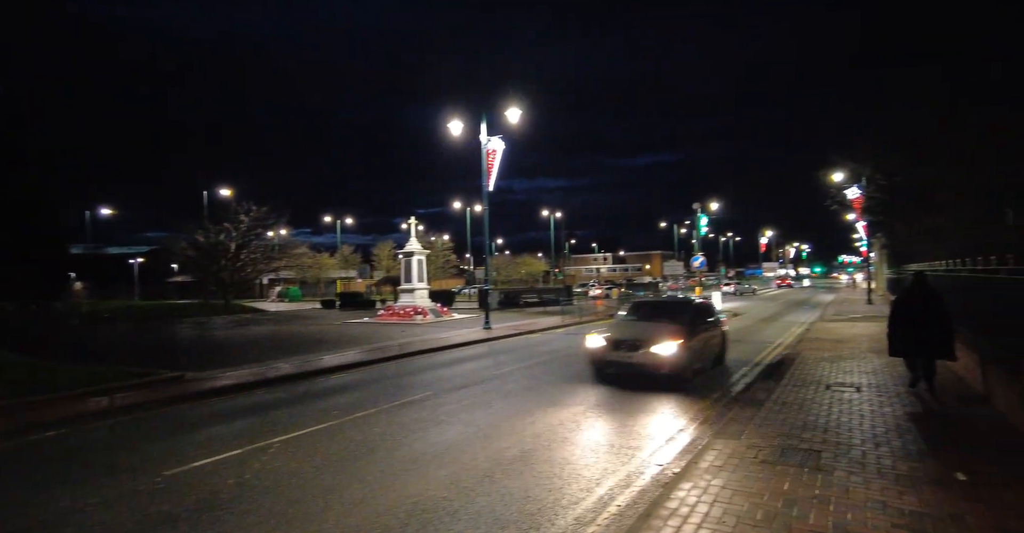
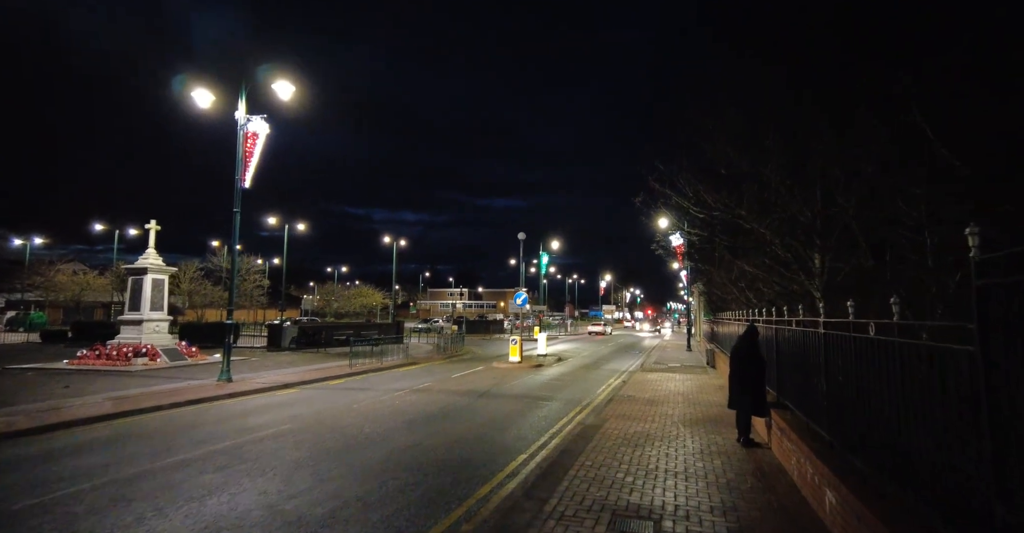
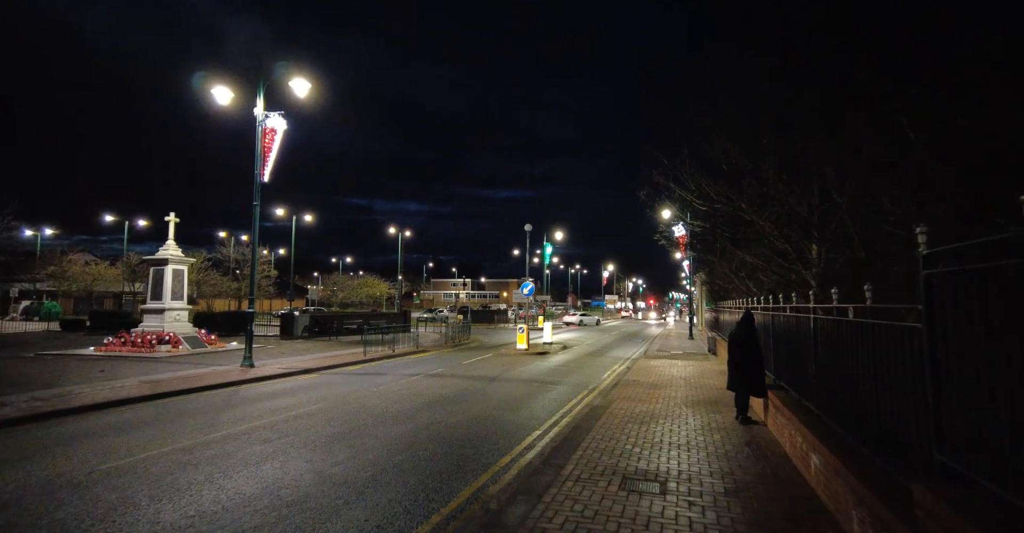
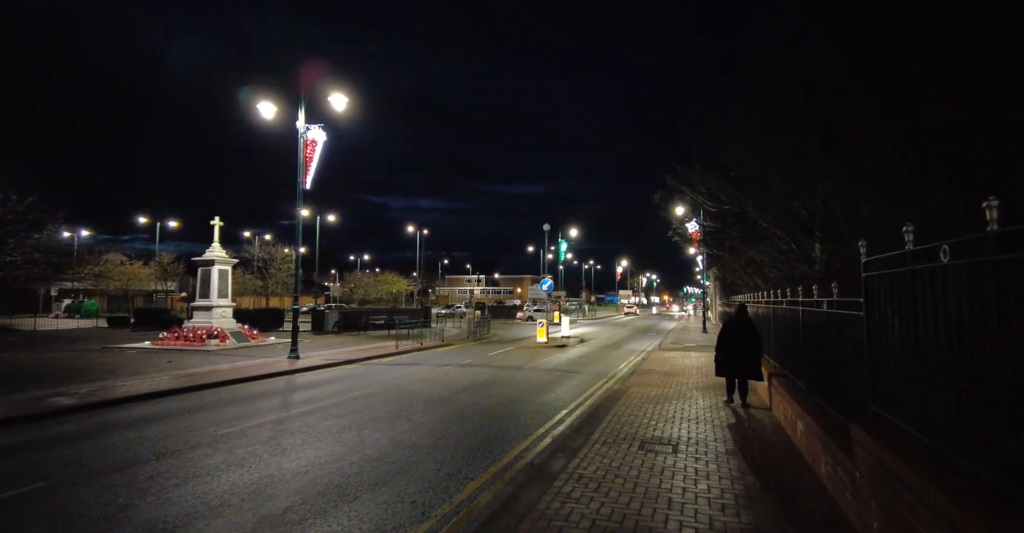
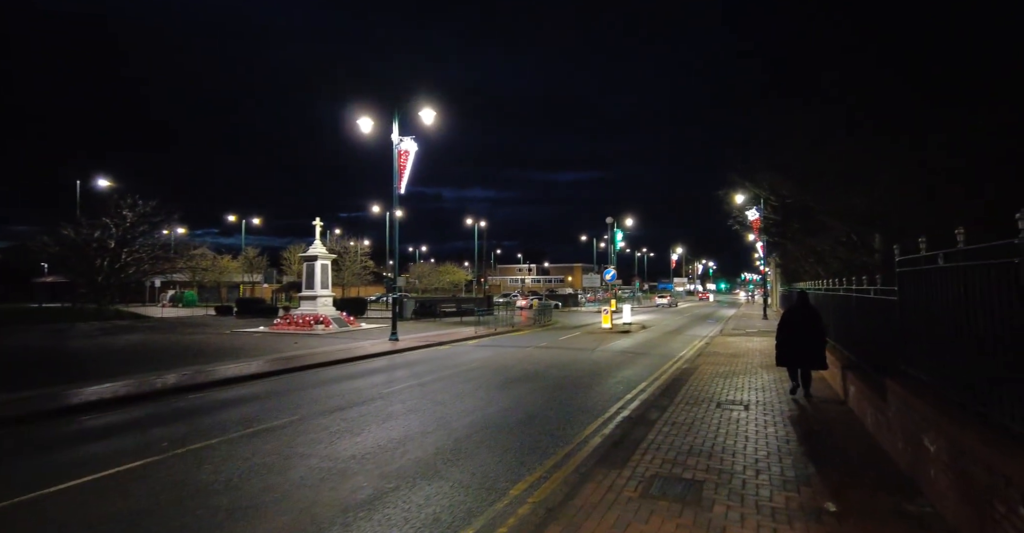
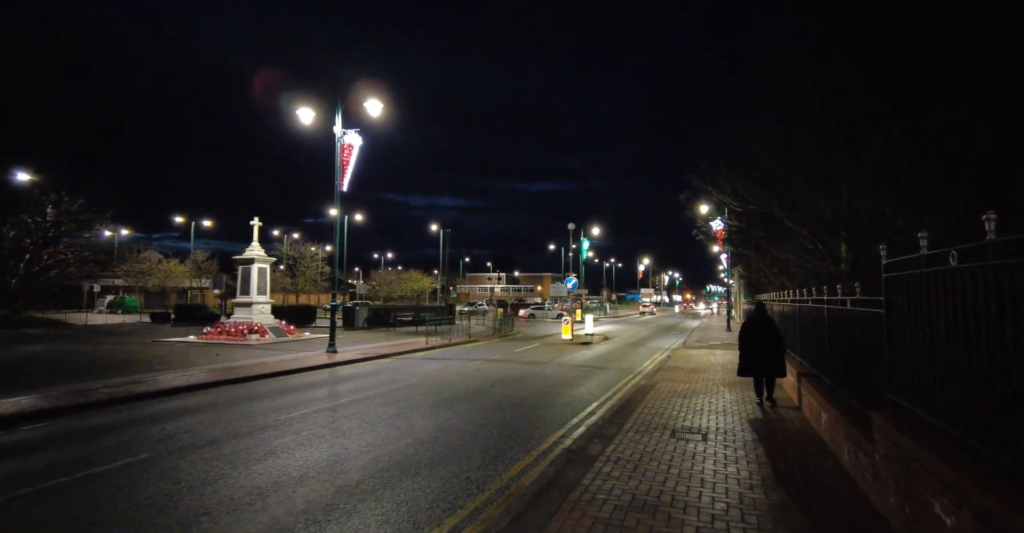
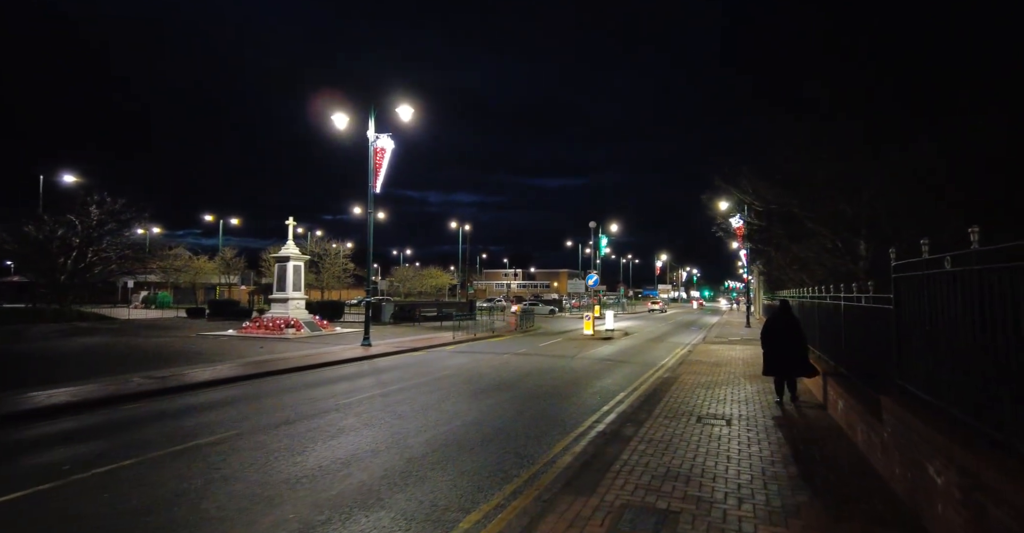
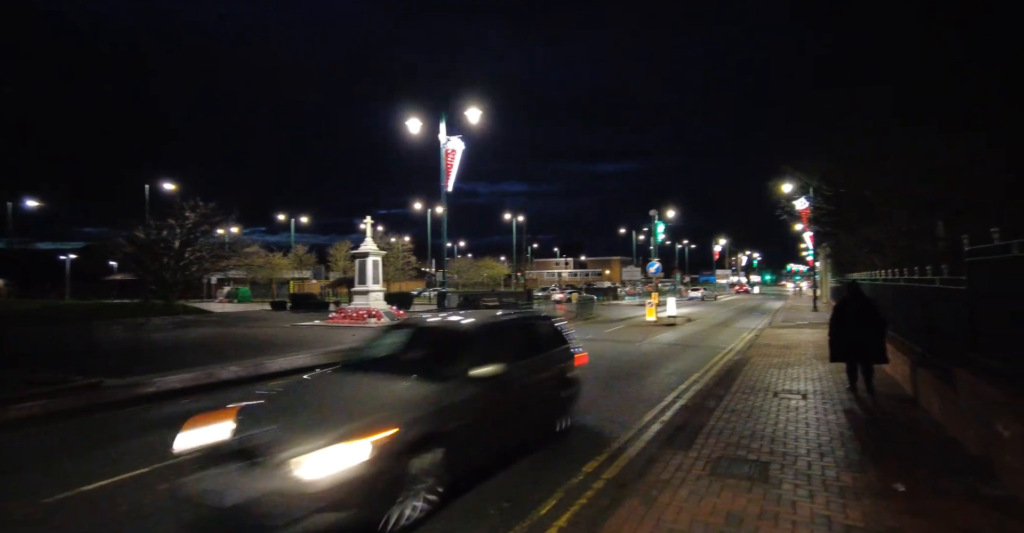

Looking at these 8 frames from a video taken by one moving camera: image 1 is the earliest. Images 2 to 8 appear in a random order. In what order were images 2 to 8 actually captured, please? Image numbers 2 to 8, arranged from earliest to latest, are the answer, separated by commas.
8, 5, 7, 6, 4, 3, 2
